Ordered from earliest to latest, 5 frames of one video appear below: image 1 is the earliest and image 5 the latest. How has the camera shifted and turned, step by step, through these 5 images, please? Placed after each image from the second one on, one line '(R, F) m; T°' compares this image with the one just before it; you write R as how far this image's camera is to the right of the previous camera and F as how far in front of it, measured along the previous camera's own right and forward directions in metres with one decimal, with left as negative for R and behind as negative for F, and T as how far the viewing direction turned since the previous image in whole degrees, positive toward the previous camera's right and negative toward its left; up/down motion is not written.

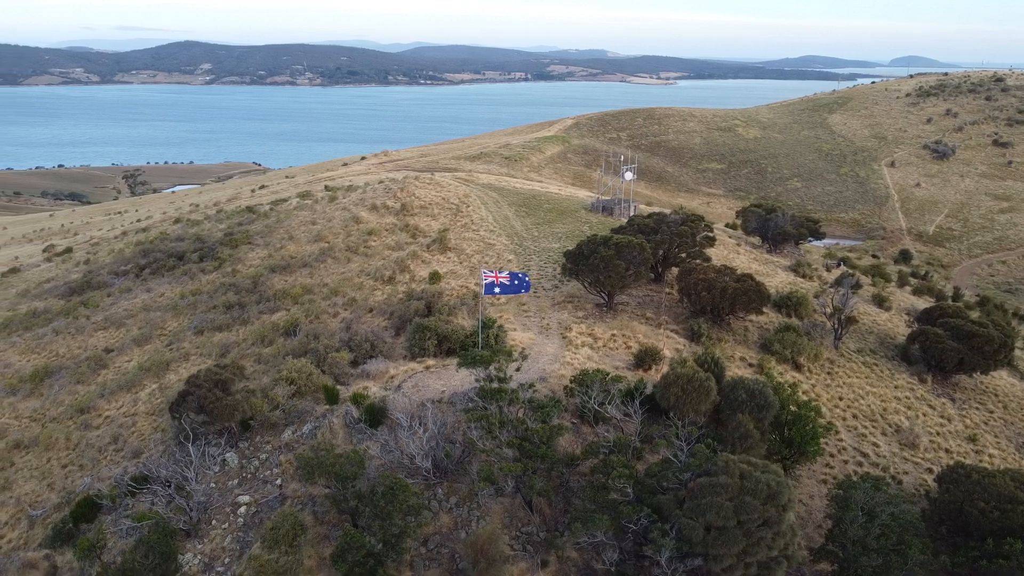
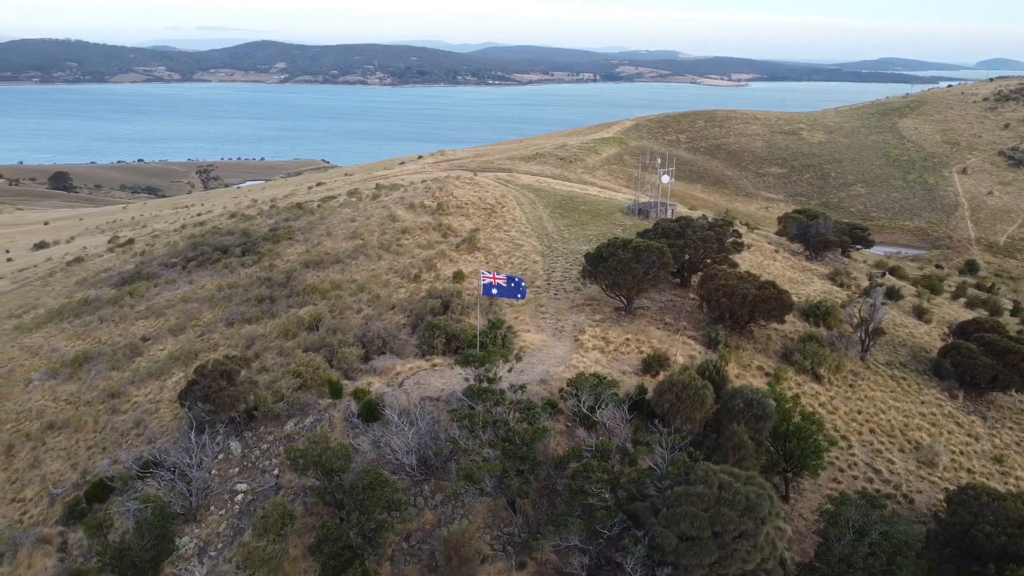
(+1.0, 0.0) m; -5°
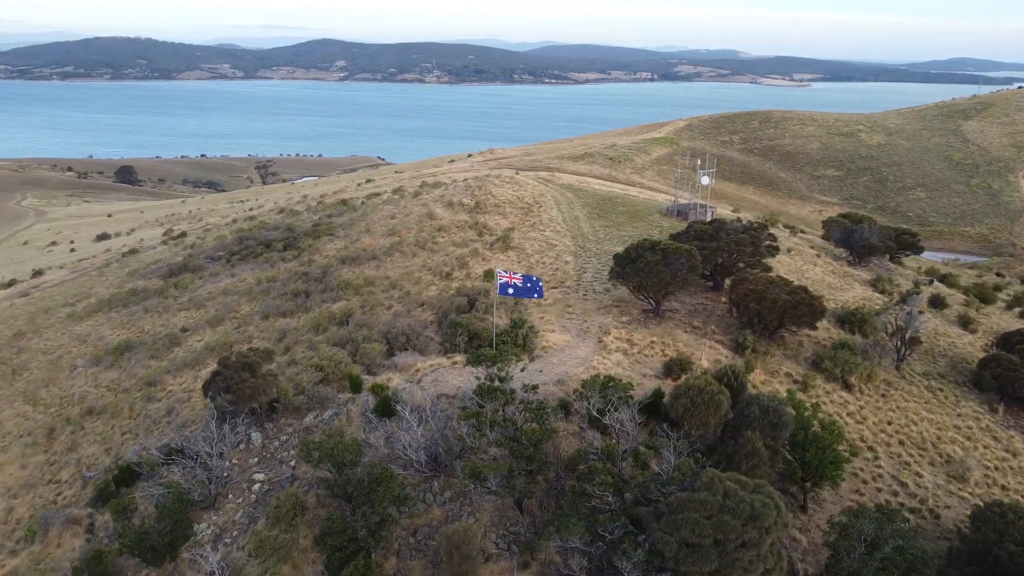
(+0.6, 0.0) m; -4°
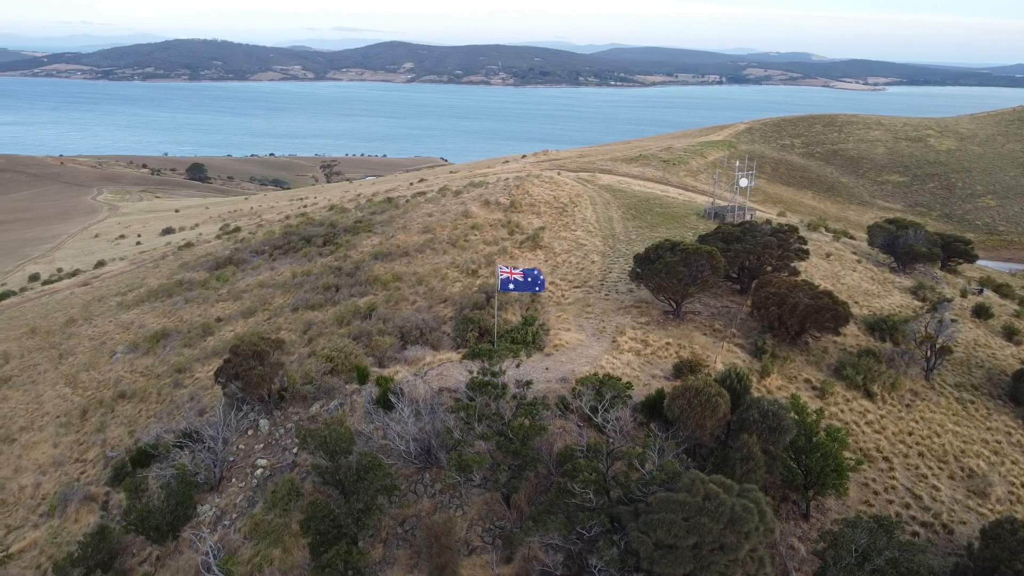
(+0.9, 0.0) m; -4°
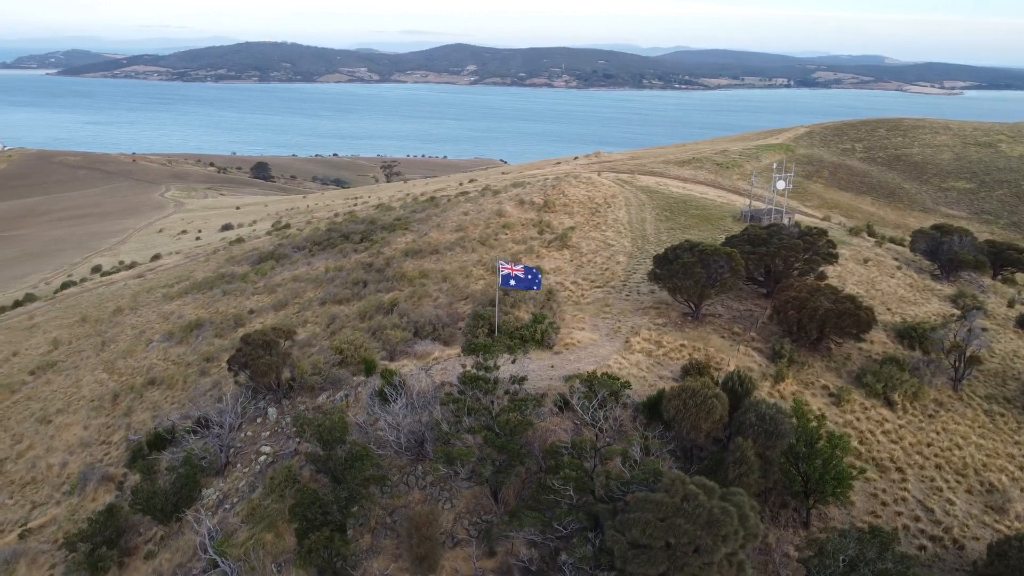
(+0.9, 0.0) m; -4°
